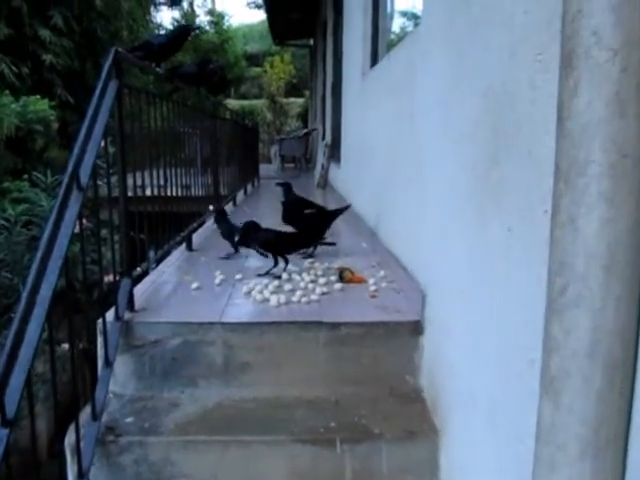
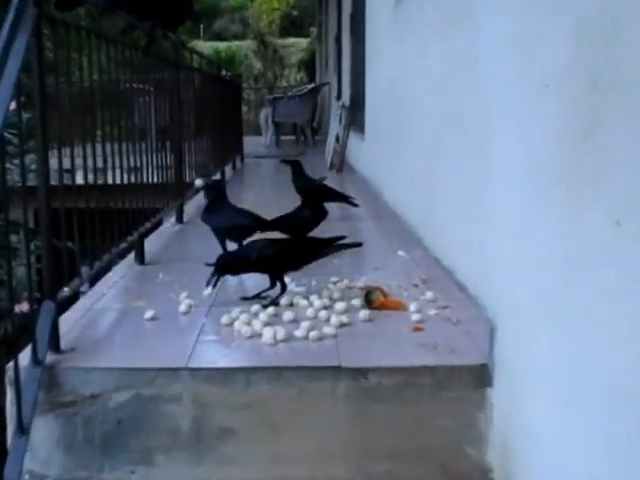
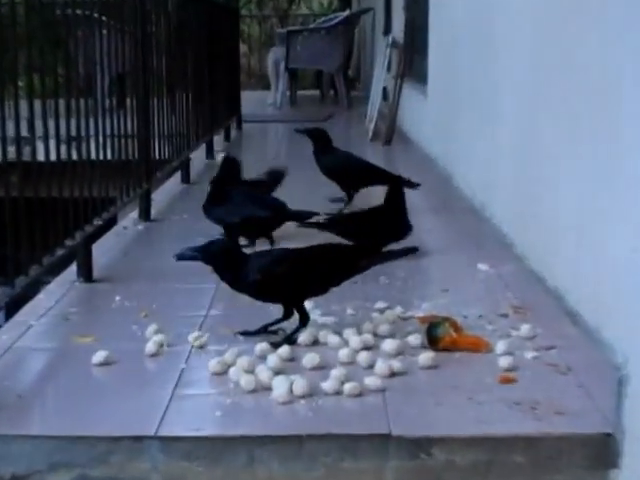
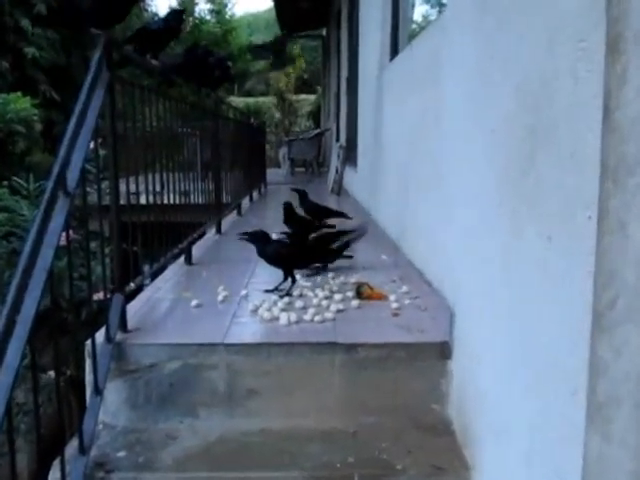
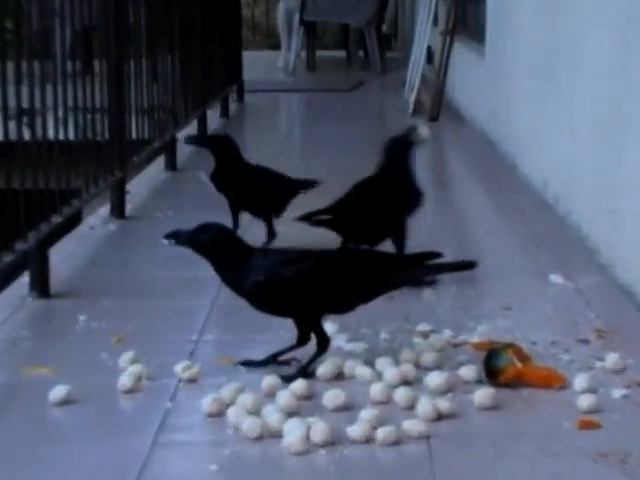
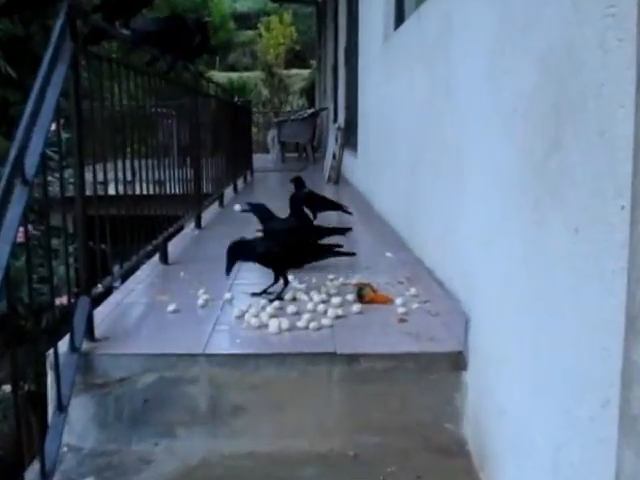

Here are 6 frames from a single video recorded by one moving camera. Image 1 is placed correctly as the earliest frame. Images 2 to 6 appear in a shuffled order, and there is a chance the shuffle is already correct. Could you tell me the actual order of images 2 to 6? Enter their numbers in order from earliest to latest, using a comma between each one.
4, 6, 2, 3, 5
